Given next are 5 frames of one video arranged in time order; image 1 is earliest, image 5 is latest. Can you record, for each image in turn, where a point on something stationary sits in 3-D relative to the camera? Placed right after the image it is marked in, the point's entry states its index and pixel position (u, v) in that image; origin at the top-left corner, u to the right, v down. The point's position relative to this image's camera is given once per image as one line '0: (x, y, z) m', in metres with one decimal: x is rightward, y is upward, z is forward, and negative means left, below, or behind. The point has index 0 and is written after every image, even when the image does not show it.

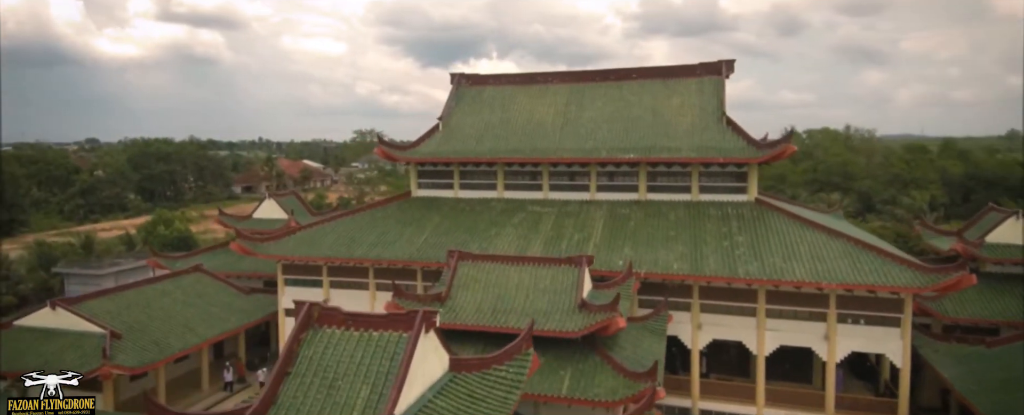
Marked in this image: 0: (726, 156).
0: (+6.1, +1.4, +16.7) m
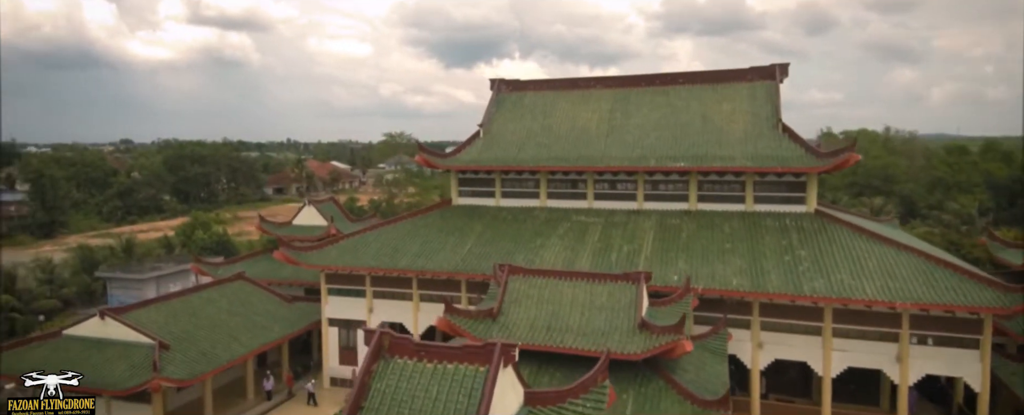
0: (+7.4, +1.1, +16.0) m
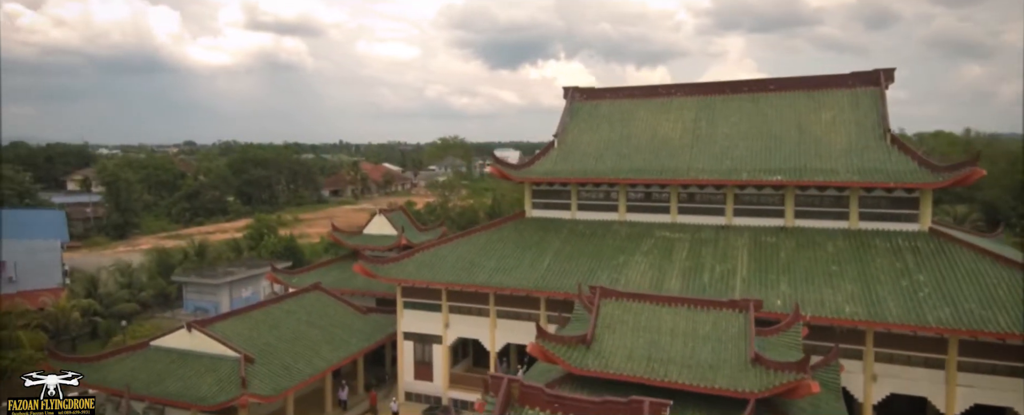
0: (+9.6, +0.7, +14.7) m
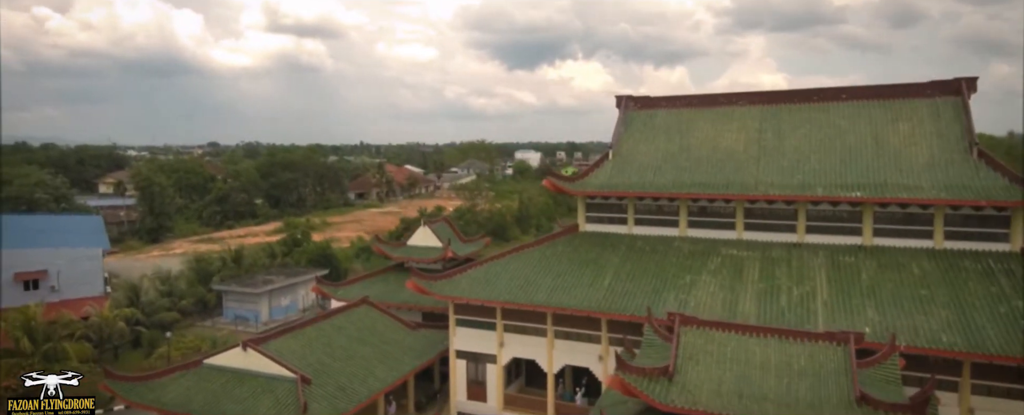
0: (+11.1, +0.2, +13.8) m
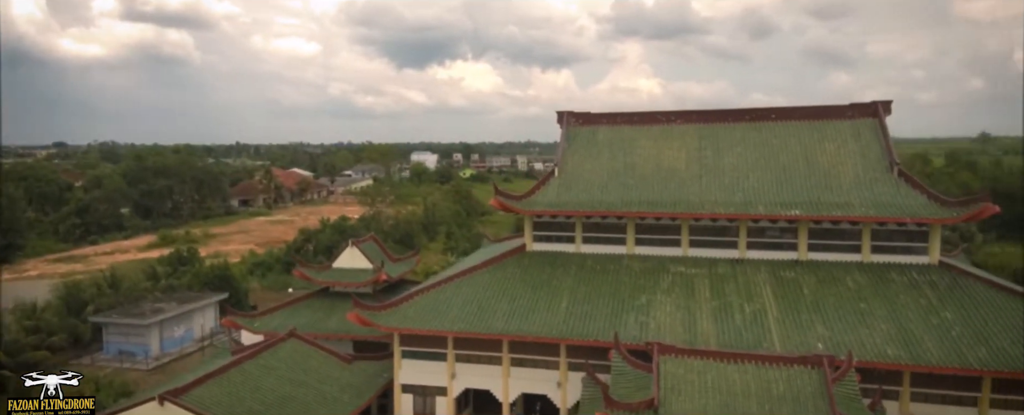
0: (+10.1, -0.2, +15.0) m
